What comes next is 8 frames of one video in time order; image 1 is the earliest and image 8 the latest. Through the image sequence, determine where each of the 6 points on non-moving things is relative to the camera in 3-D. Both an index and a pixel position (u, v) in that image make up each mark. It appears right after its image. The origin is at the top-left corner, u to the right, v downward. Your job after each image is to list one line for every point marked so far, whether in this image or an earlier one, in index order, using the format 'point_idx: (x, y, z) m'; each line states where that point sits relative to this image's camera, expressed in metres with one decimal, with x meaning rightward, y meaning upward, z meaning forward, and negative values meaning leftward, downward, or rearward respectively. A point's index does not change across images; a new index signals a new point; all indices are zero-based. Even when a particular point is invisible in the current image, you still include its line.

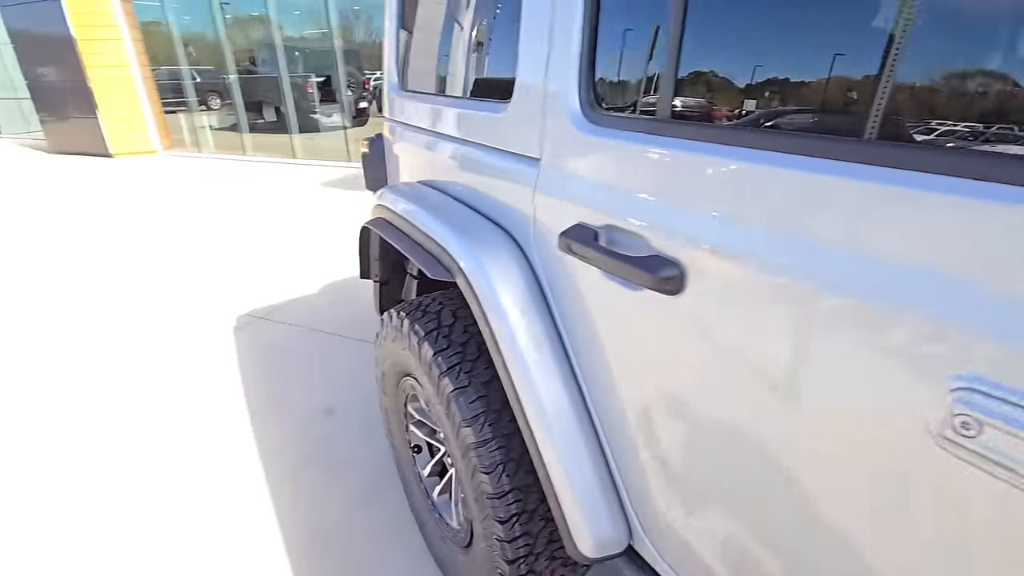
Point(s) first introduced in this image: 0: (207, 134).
0: (-4.9, +2.5, +8.4) m
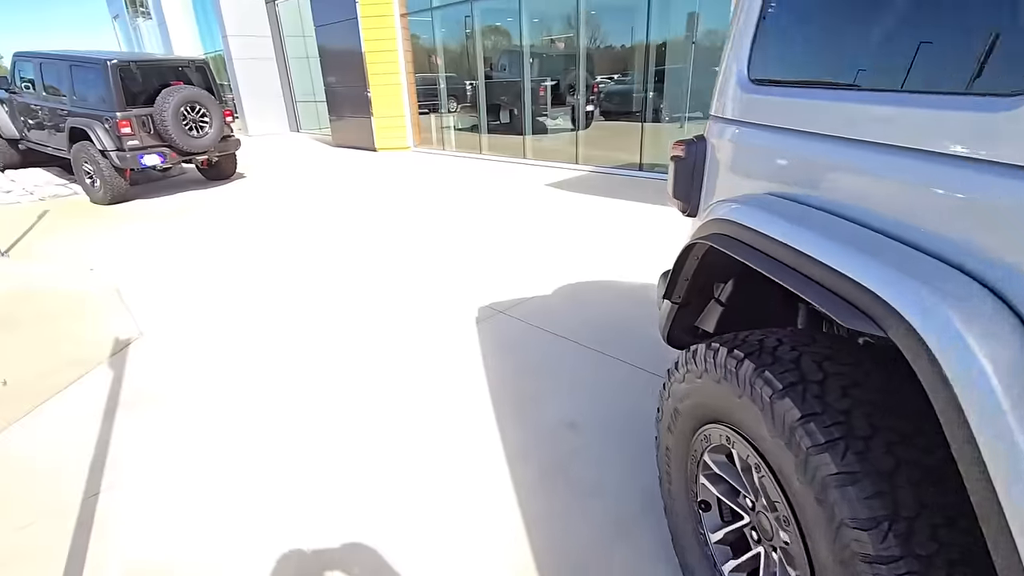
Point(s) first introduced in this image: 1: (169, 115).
0: (-1.1, +2.8, +9.4) m
1: (-4.2, +2.1, +6.3) m
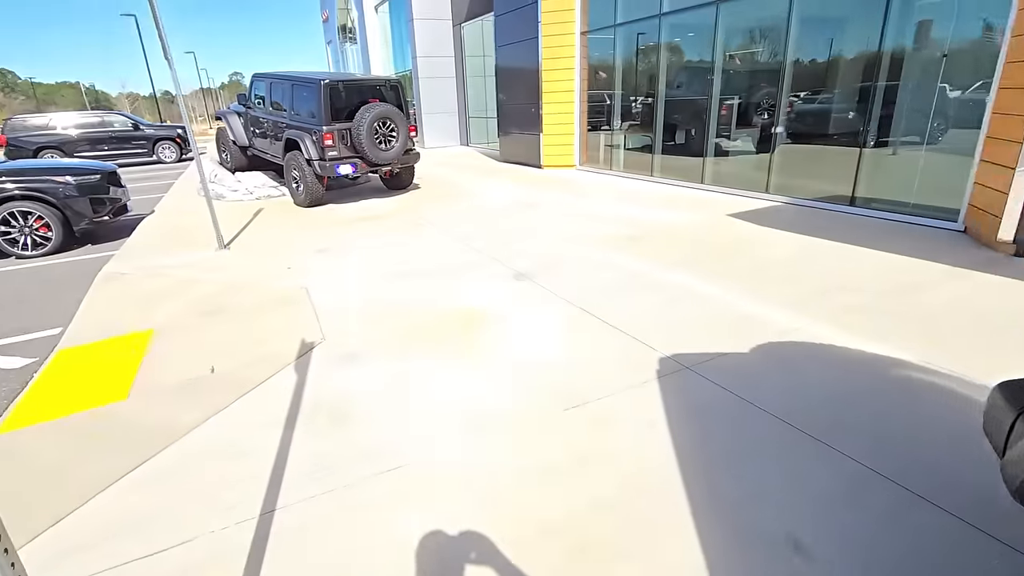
0: (+1.9, +2.3, +9.0) m
1: (-2.0, +2.1, +6.9) m
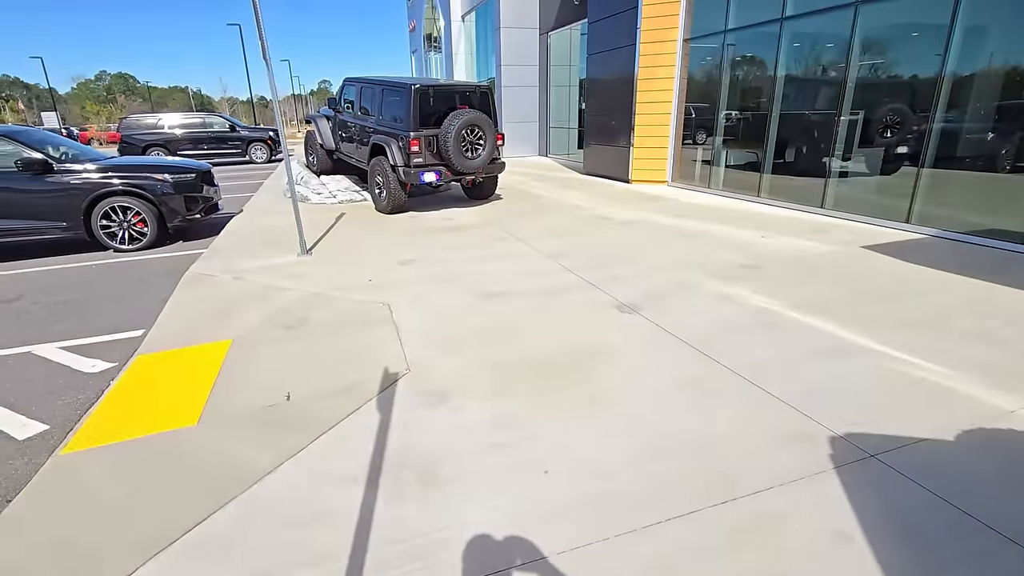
0: (+3.3, +1.8, +8.3) m
1: (-0.8, +1.9, +6.6) m
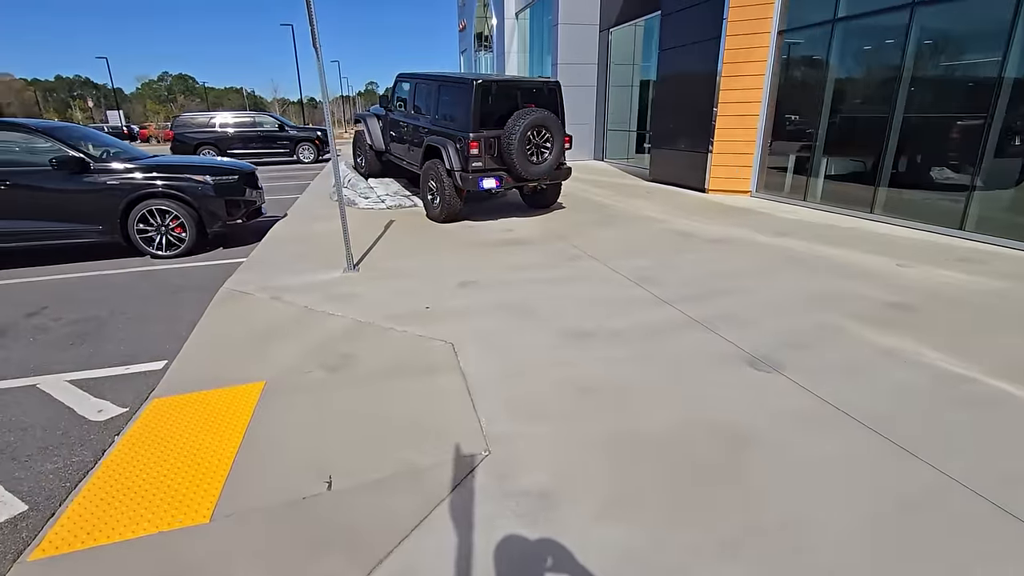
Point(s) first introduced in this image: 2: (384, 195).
0: (+4.2, +1.5, +7.3) m
1: (0.0, +1.7, +5.9) m
2: (-2.0, +1.4, +8.0) m
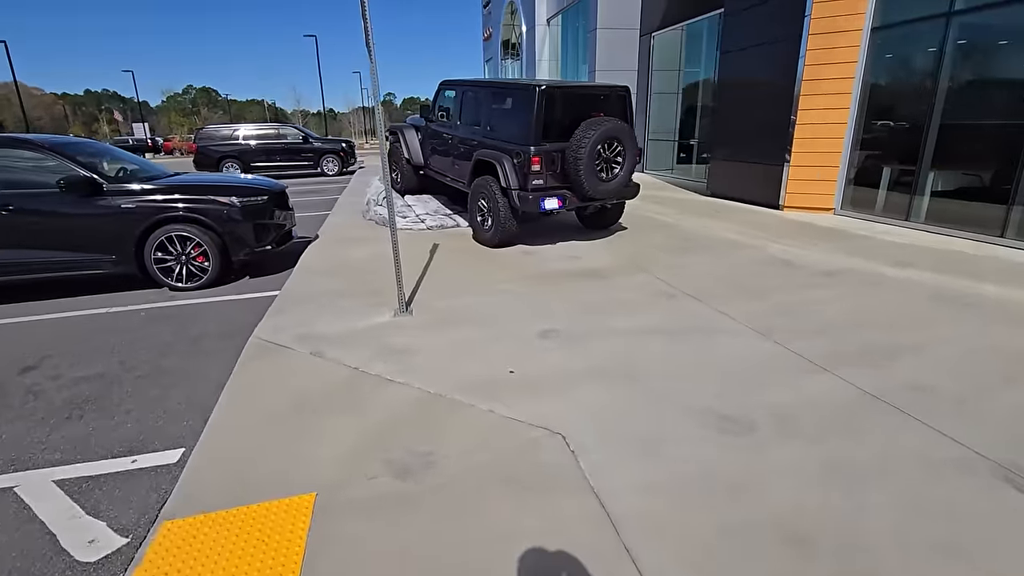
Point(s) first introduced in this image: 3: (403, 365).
0: (+4.9, +1.1, +6.3) m
1: (+0.7, +1.3, +5.1) m
2: (-1.2, +1.0, +7.2) m
3: (-0.6, -0.5, +3.1) m
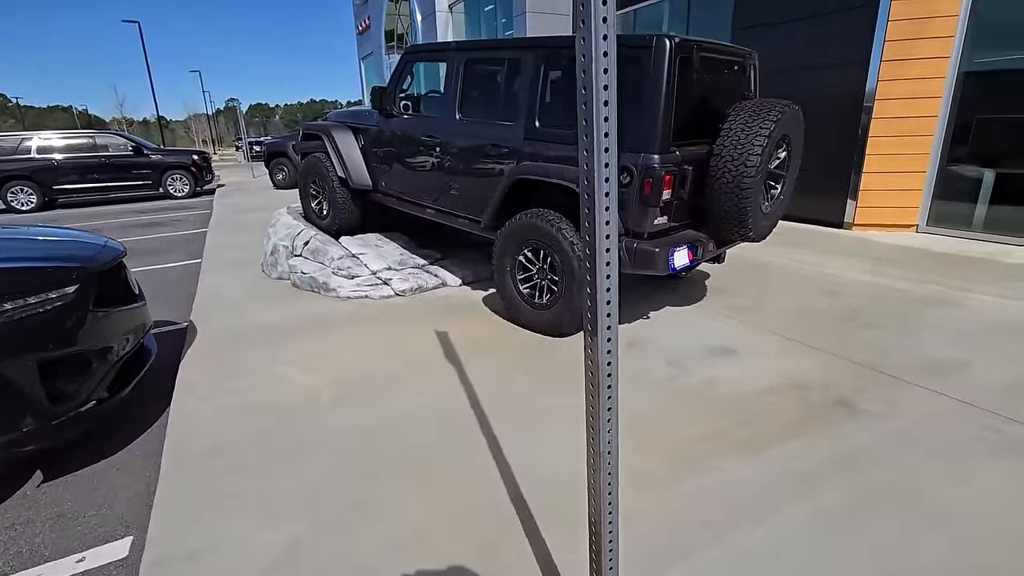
0: (+5.1, +0.7, +5.0) m
1: (+1.3, +0.7, +2.8) m
2: (-1.1, +0.2, +4.4) m
3: (+0.6, -1.2, +0.5) m
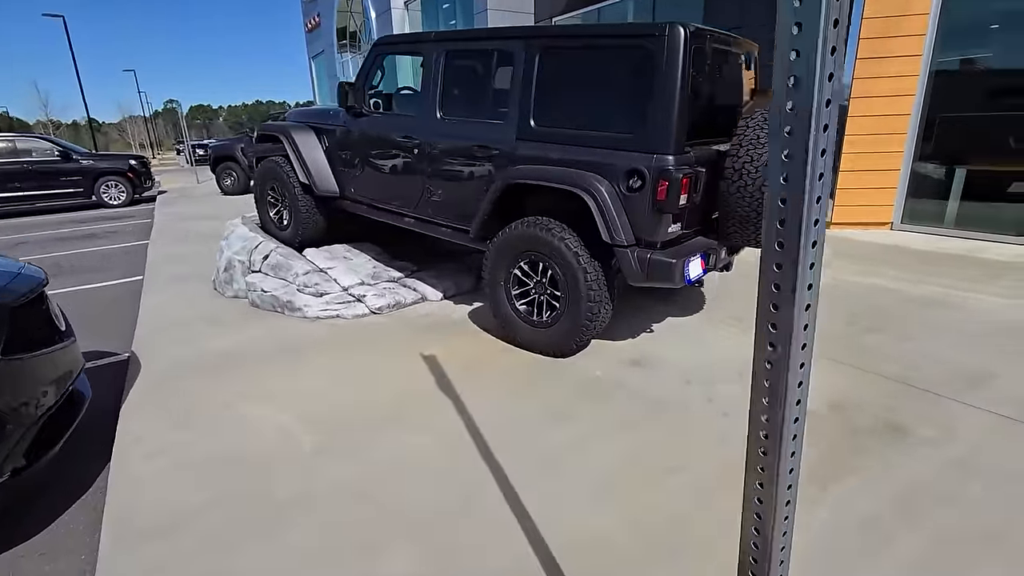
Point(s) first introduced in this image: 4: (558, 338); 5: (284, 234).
0: (+4.9, +0.8, +5.0) m
1: (+1.3, +0.6, +2.5) m
2: (-1.2, 0.0, +4.0) m
3: (+0.8, -1.3, +0.2) m
4: (+0.3, -0.3, +2.9) m
5: (-2.0, +0.5, +4.6) m
